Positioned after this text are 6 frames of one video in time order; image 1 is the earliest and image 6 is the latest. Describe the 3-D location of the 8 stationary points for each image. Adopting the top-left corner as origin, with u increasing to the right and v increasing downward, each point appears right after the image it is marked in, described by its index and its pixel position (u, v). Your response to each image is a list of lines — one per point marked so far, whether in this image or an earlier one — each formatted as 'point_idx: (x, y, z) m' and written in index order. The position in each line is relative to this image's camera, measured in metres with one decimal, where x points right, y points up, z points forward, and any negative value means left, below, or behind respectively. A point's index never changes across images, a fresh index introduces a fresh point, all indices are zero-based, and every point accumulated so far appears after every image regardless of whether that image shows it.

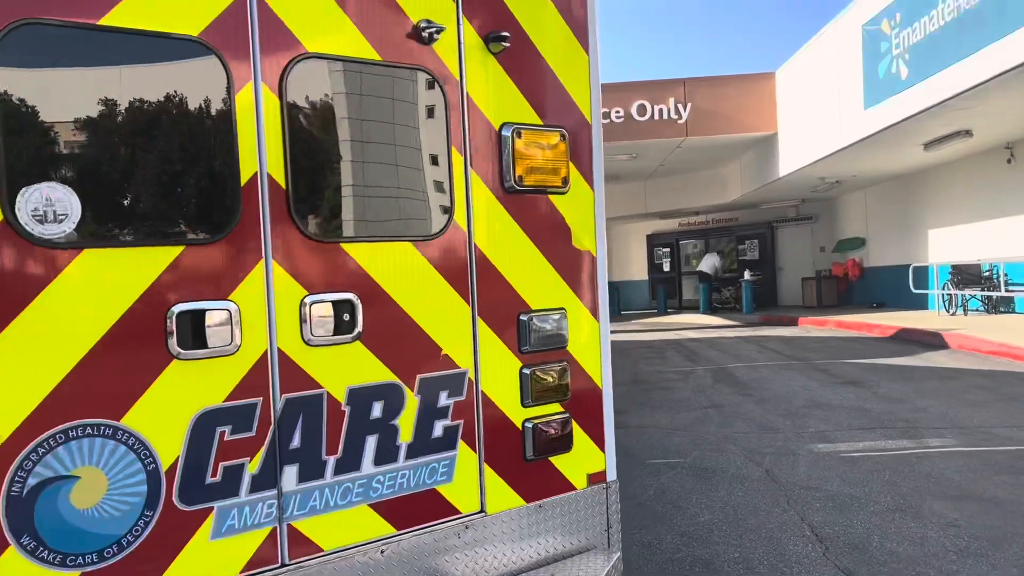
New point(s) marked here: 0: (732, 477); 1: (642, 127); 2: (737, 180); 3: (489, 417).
0: (+1.4, -1.2, +5.3) m
1: (+2.6, +3.1, +16.9) m
2: (+5.2, +2.5, +19.8) m
3: (-0.1, -0.4, +2.5) m
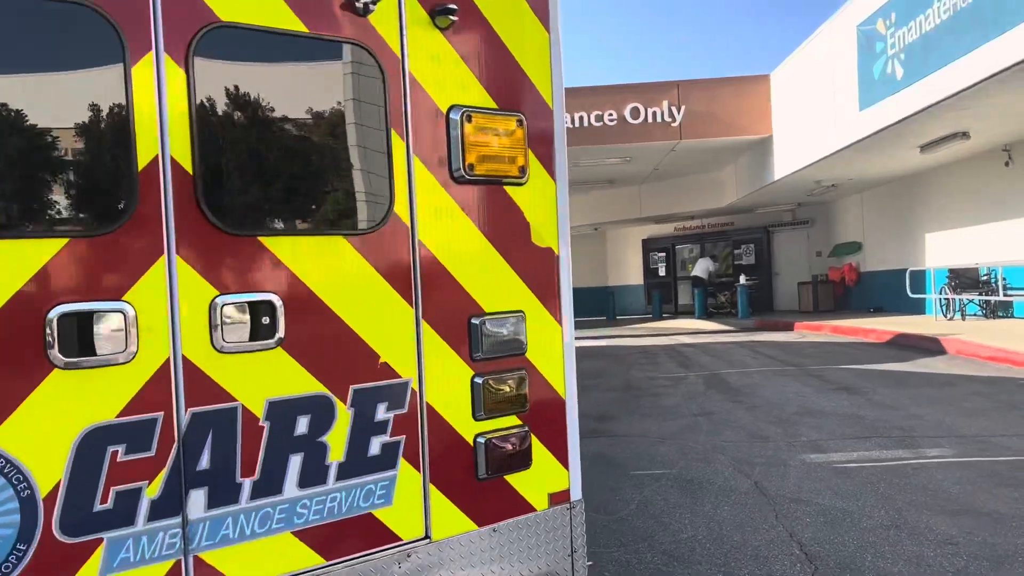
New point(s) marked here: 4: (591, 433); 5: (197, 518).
0: (+1.2, -1.2, +5.1) m
1: (+2.4, +3.0, +16.7) m
2: (+5.0, +2.4, +19.5) m
3: (-0.2, -0.4, +2.3) m
4: (+0.6, -1.1, +6.8) m
5: (-0.7, -0.5, +1.9) m
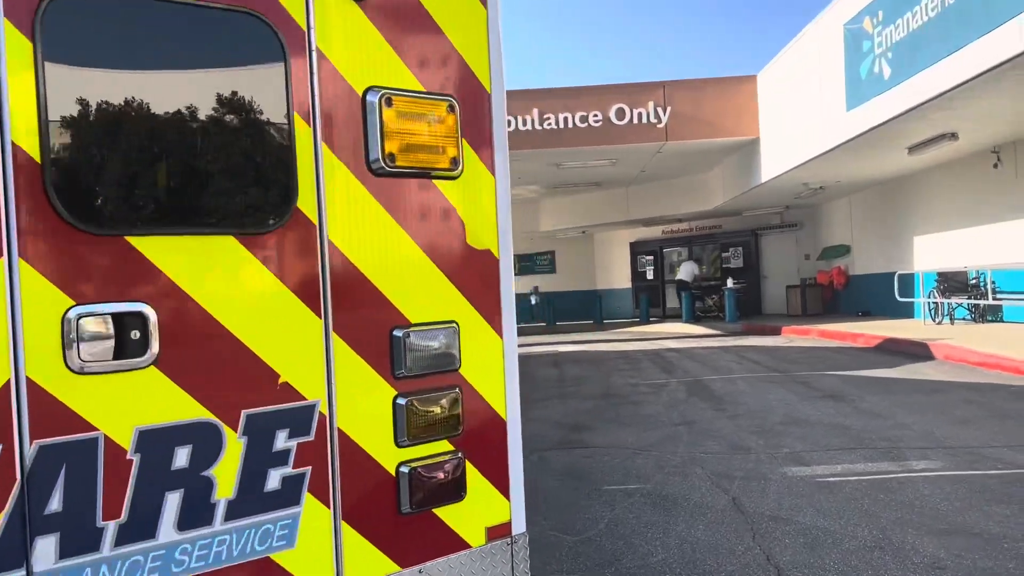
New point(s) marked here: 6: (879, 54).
0: (+1.0, -1.2, +4.8) m
1: (+2.1, +3.0, +16.4) m
2: (+4.6, +2.3, +19.3) m
3: (-0.4, -0.4, +2.0) m
4: (+0.4, -1.2, +6.5) m
5: (-0.9, -0.5, +1.6) m
6: (+4.8, +3.1, +11.2) m
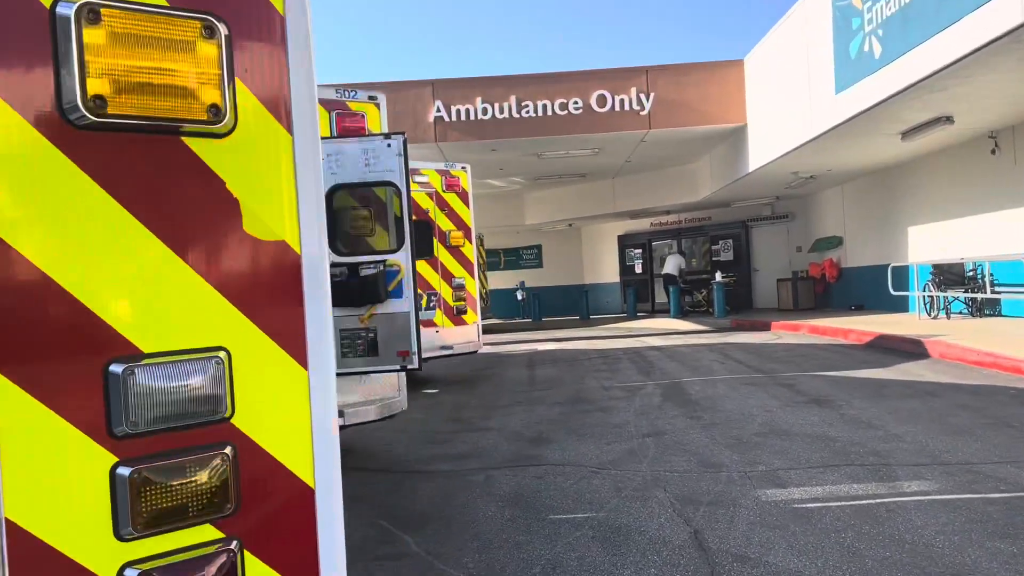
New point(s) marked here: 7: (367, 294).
0: (+0.7, -1.2, +4.1) m
1: (+1.6, +3.1, +15.7) m
2: (+4.2, +2.4, +18.6) m
3: (-0.7, -0.4, +1.3) m
4: (0.0, -1.2, +5.8) m
5: (-1.2, -0.5, +0.9) m
6: (+4.4, +3.1, +10.5) m
7: (-0.9, -0.1, +5.6) m
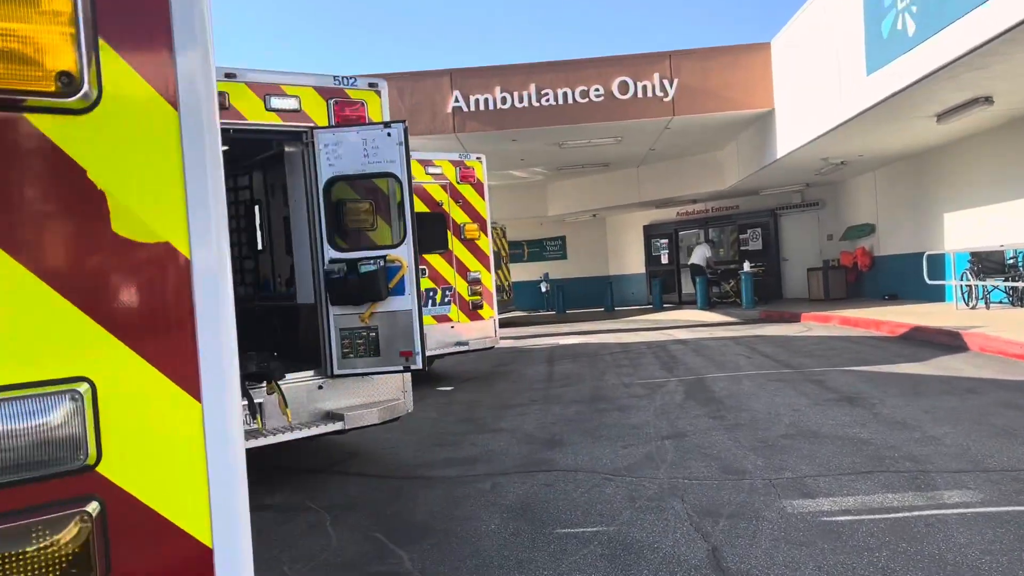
0: (+0.7, -1.2, +3.8) m
1: (+2.0, +3.2, +15.3) m
2: (+4.6, +2.6, +18.1) m
3: (-0.8, -0.4, +1.0) m
4: (+0.1, -1.1, +5.5) m
5: (-1.3, -0.6, +0.6) m
6: (+4.5, +3.2, +10.0) m
7: (-0.9, 0.0, +5.3) m
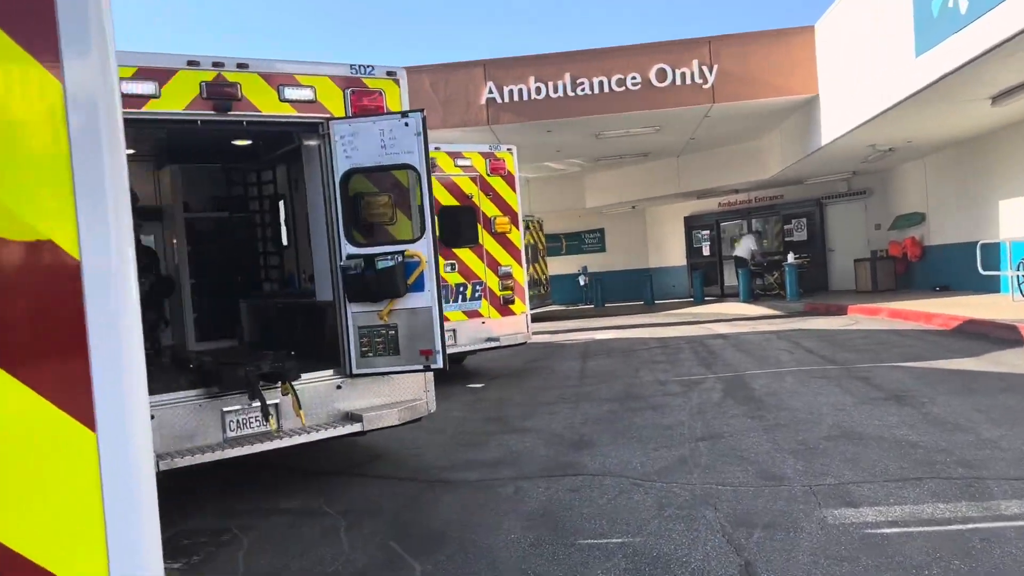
0: (+0.7, -1.2, +3.5) m
1: (+2.6, +3.3, +14.9) m
2: (+5.4, +2.8, +17.6) m
3: (-0.9, -0.5, +0.8) m
4: (+0.3, -1.1, +5.2) m
5: (-1.4, -0.6, +0.4) m
6: (+4.9, +3.3, +9.5) m
7: (-0.8, 0.0, +5.1) m
